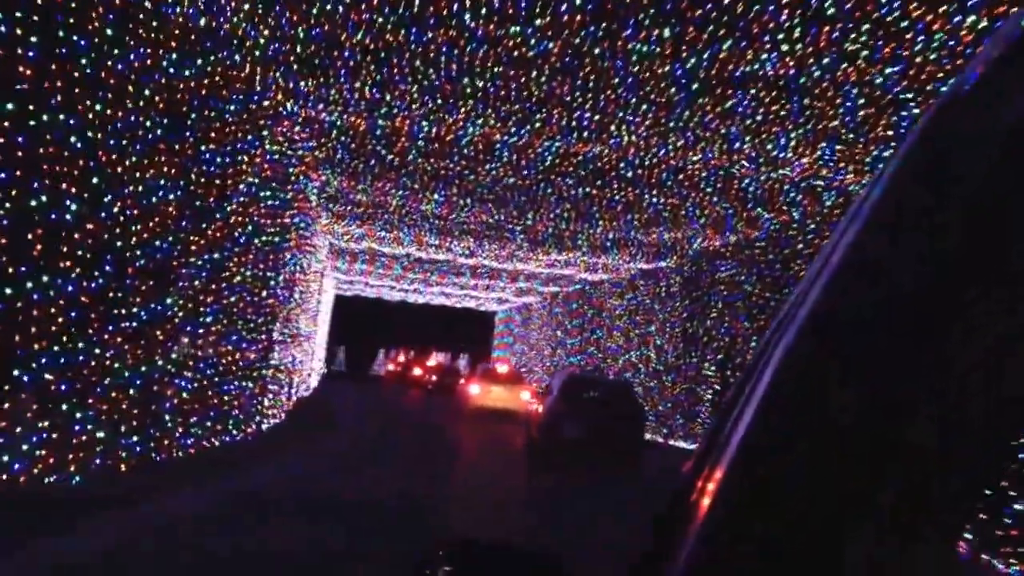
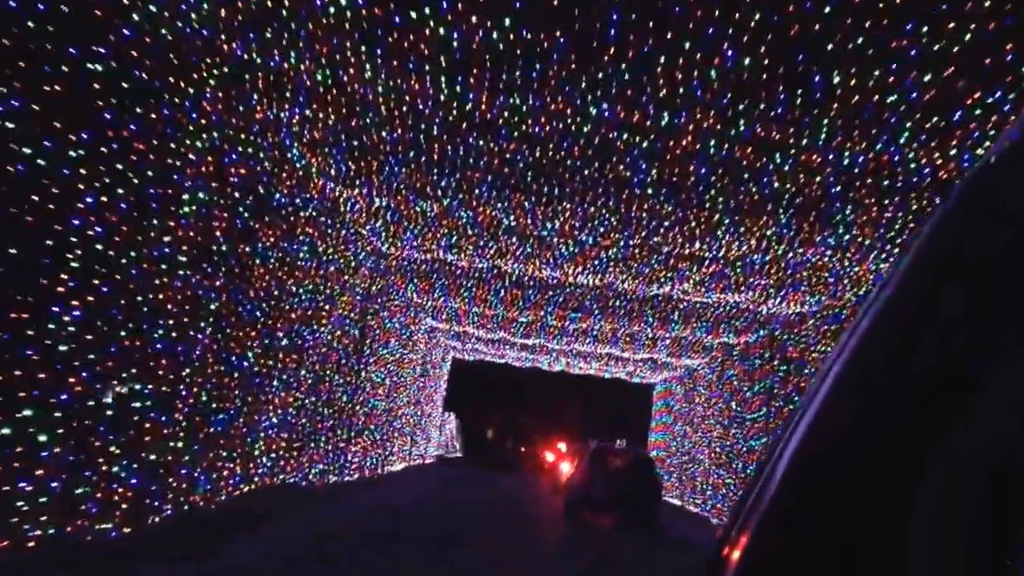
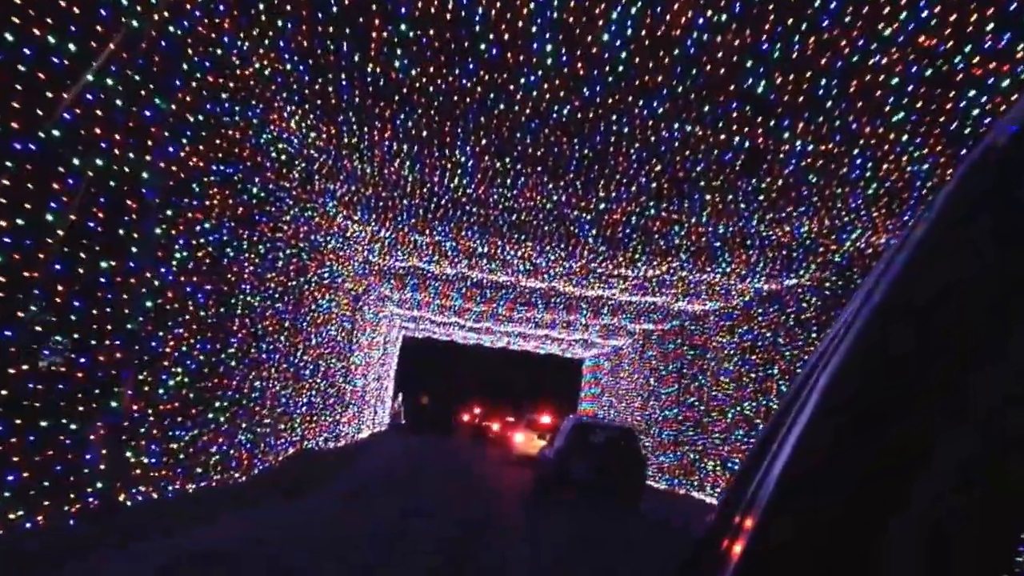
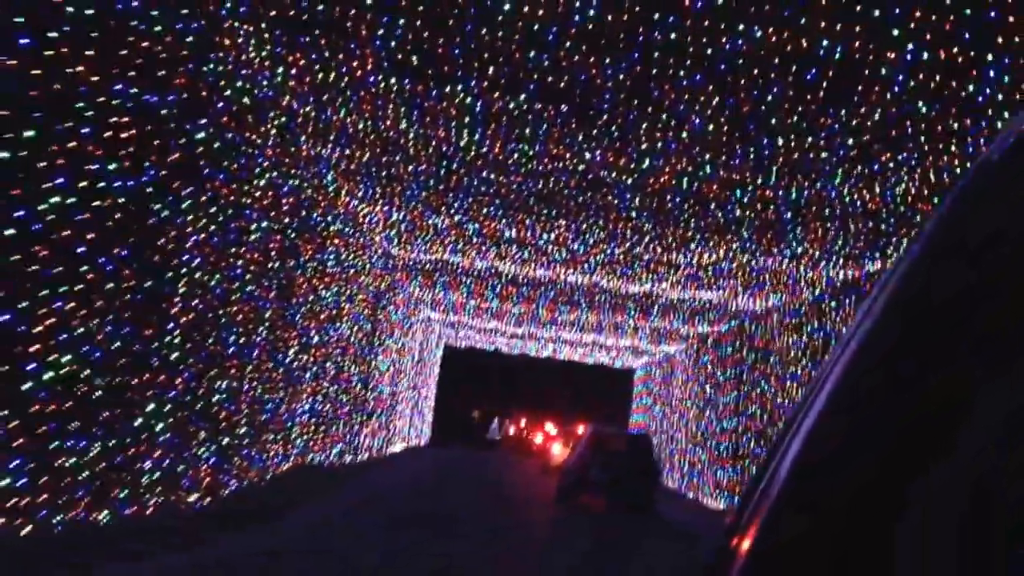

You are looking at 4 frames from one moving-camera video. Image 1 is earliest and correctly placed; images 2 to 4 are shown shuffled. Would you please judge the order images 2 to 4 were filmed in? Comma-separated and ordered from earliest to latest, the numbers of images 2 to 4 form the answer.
3, 4, 2
